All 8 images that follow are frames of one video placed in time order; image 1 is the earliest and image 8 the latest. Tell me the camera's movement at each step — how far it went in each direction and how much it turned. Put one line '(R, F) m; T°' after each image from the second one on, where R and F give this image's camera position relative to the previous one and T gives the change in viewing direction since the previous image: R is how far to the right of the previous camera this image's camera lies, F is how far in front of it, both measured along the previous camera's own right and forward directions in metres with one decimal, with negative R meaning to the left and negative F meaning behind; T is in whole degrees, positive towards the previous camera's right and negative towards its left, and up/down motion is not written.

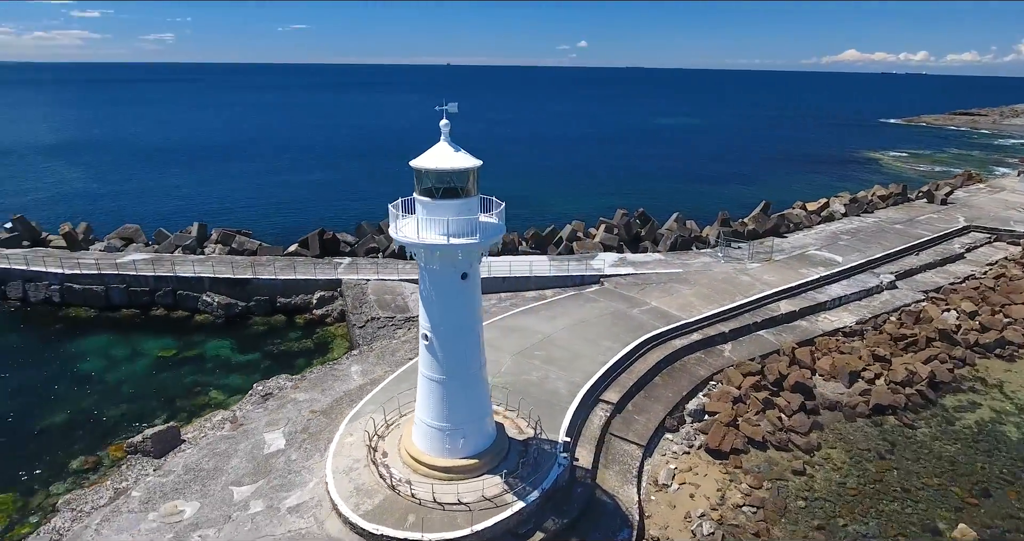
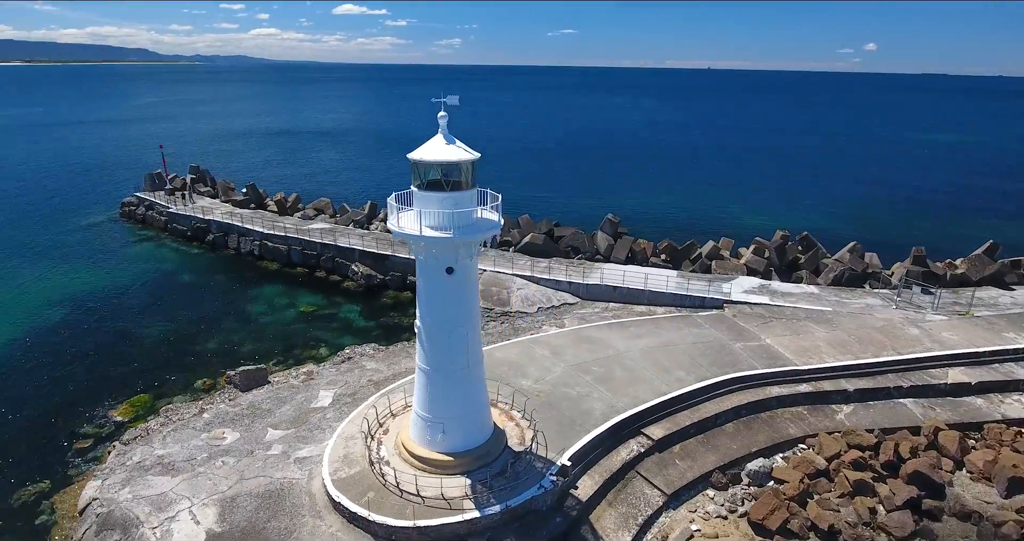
(+4.5, +1.4) m; -22°
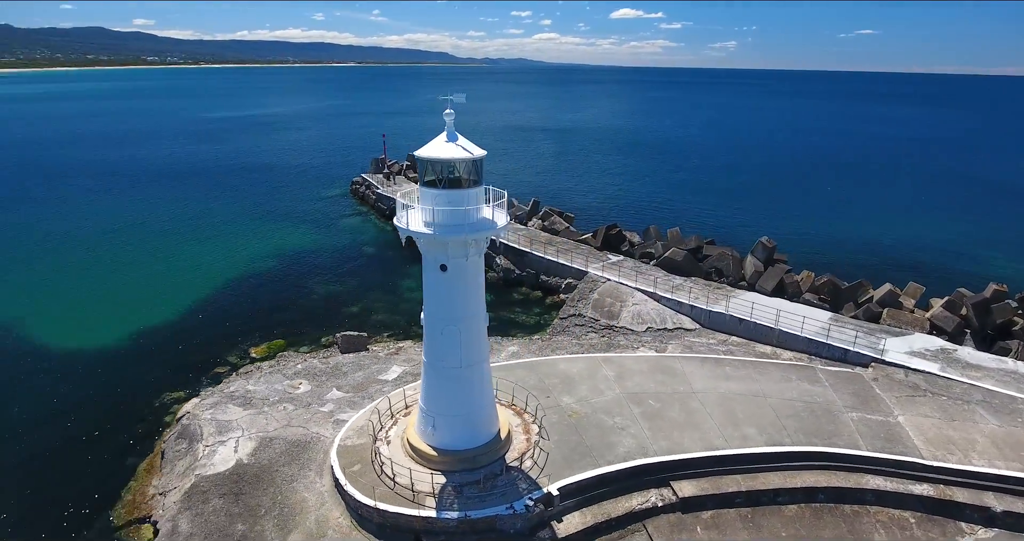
(+4.4, +1.4) m; -23°
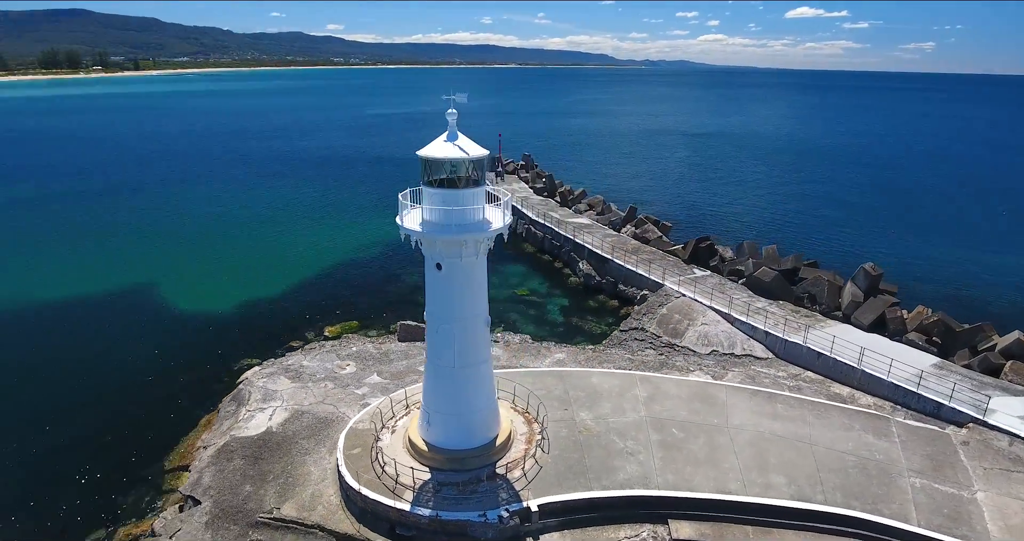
(+2.7, +0.6) m; -14°
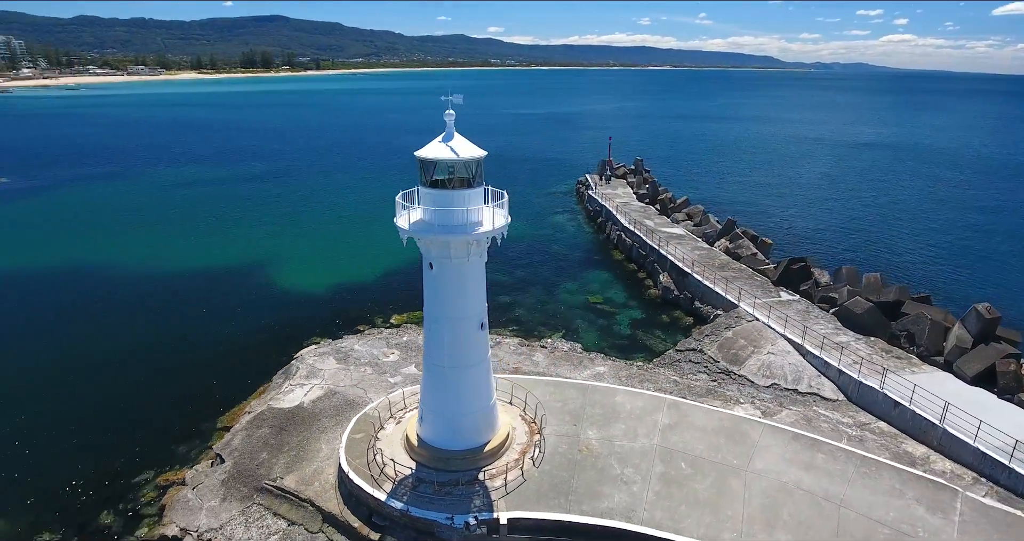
(+2.7, +0.6) m; -13°
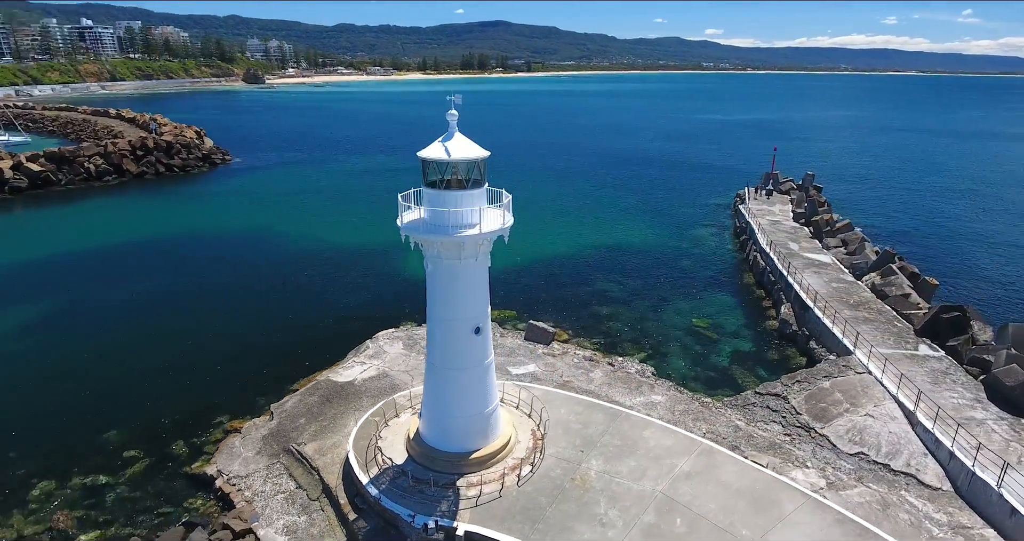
(+3.5, +1.0) m; -18°
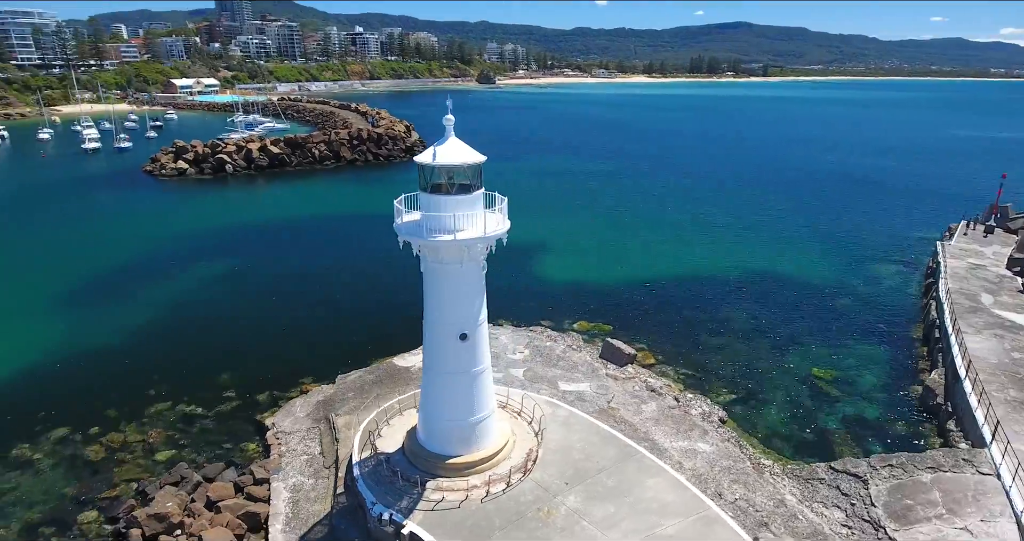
(+3.9, +1.1) m; -20°
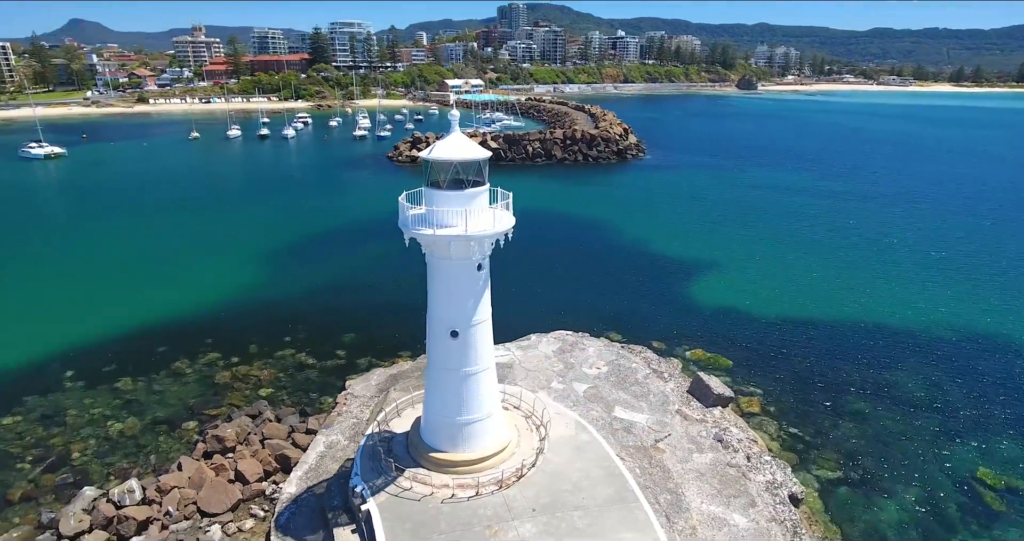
(+4.3, +1.4) m; -23°
